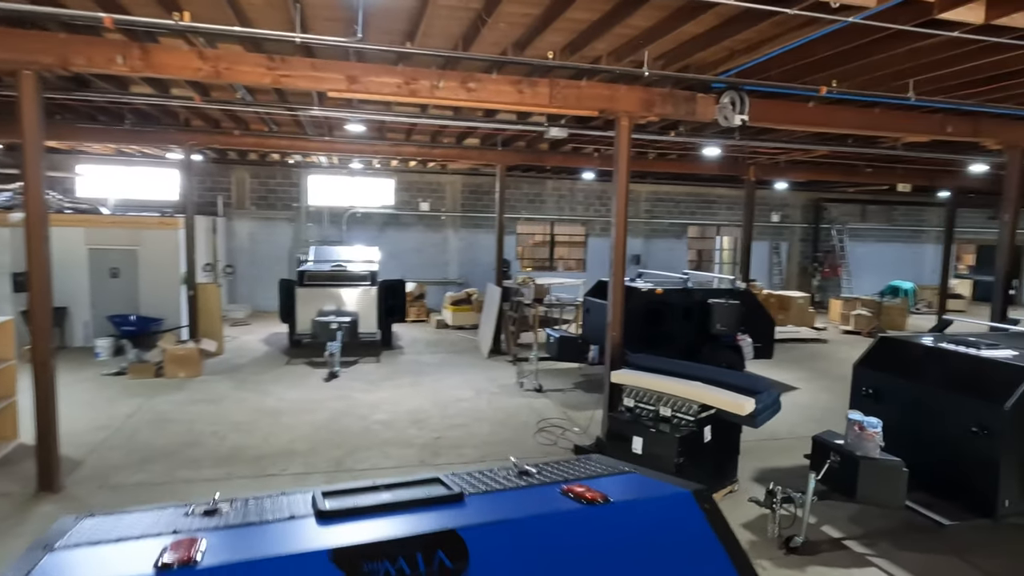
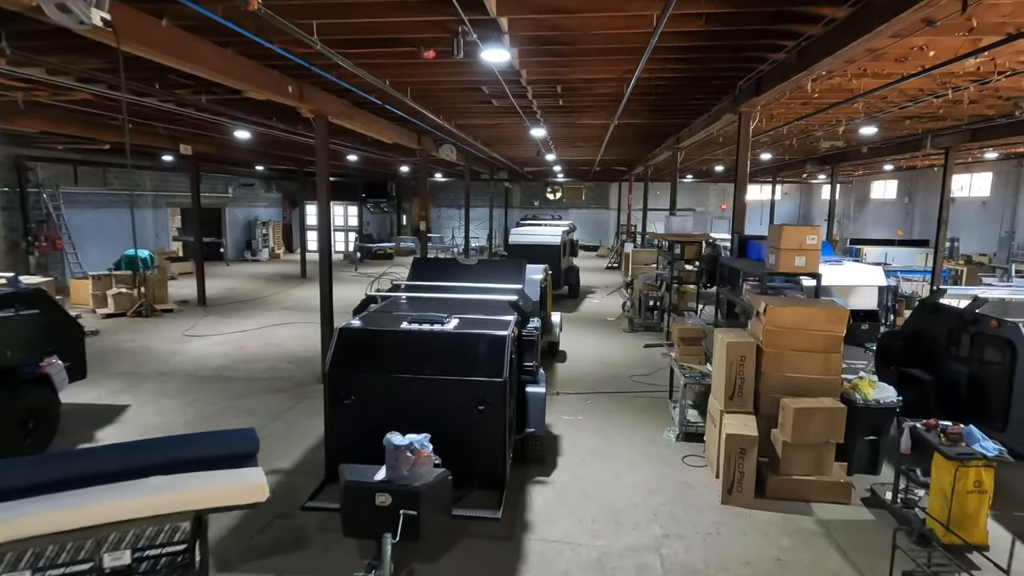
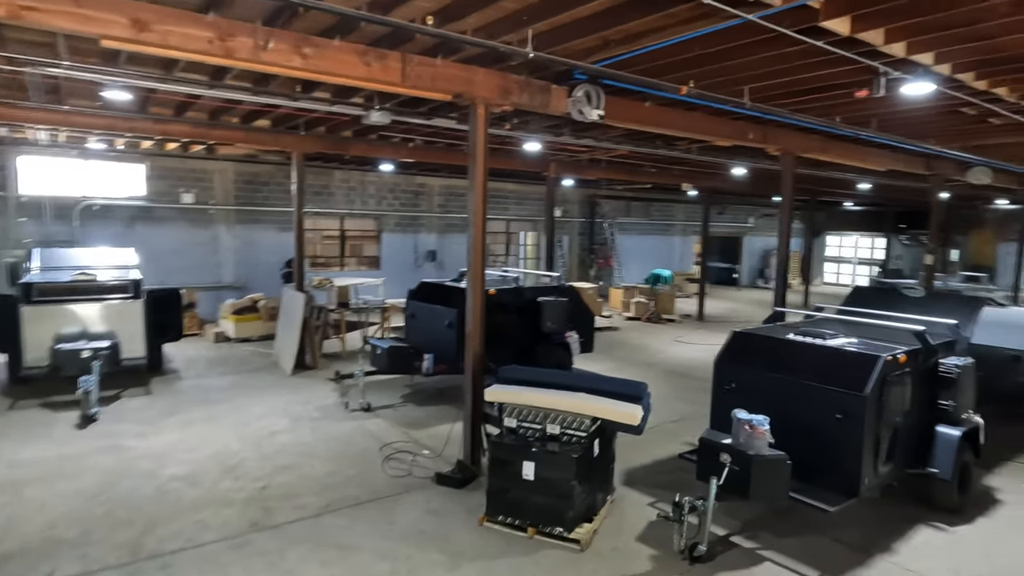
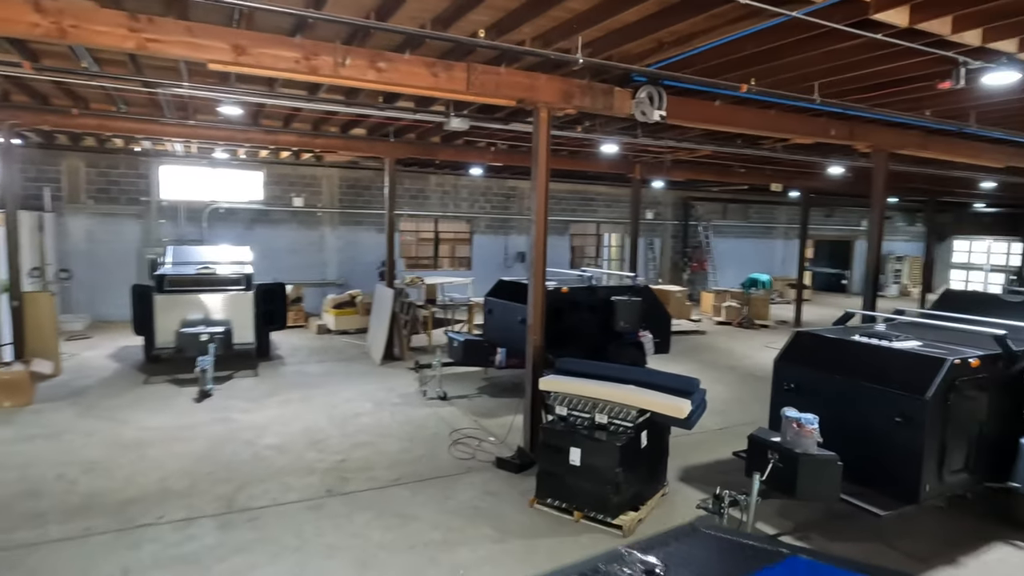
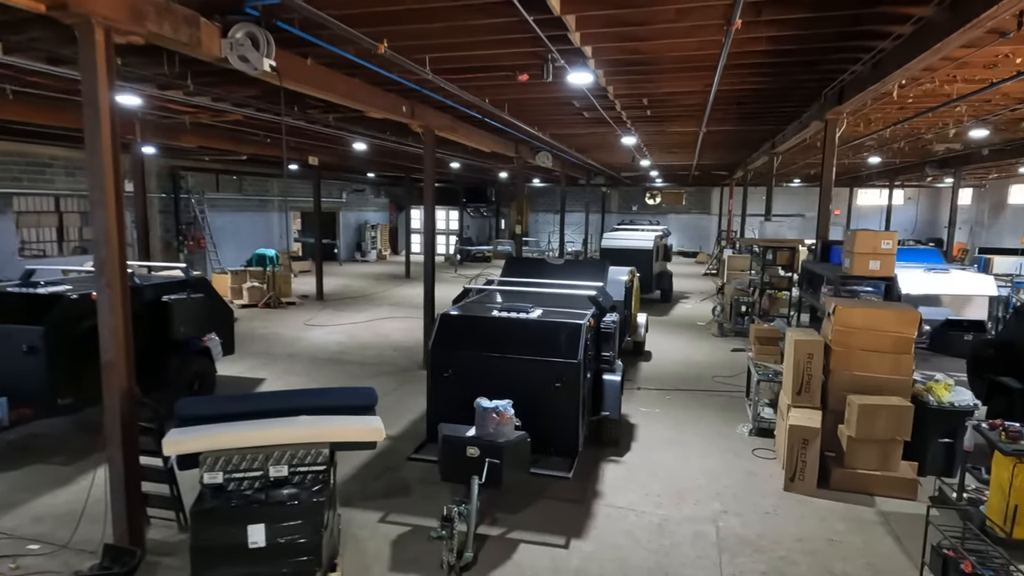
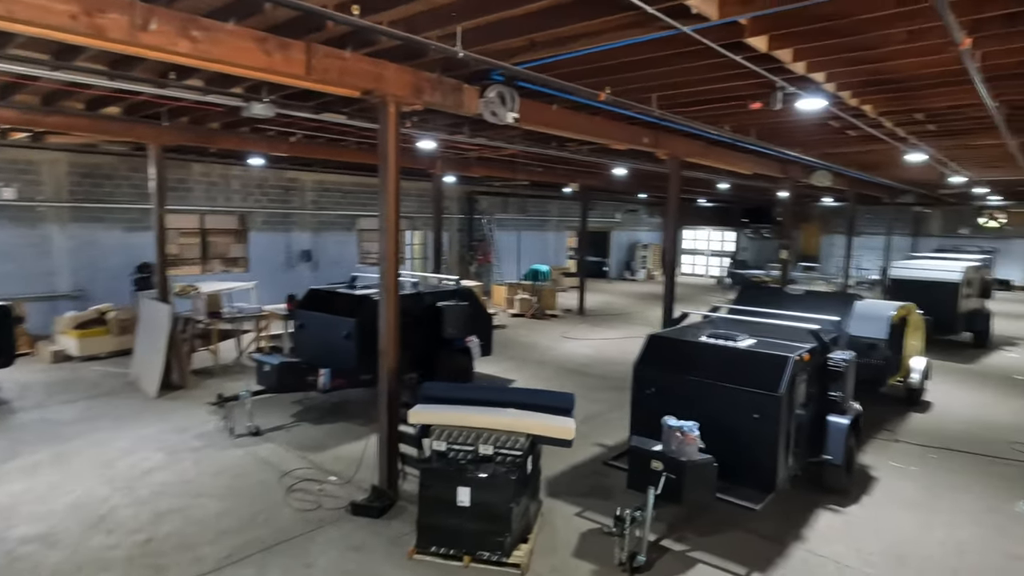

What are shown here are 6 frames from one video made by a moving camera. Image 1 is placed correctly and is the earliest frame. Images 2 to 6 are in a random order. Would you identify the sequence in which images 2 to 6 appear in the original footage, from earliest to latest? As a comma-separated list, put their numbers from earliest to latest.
4, 3, 6, 5, 2
